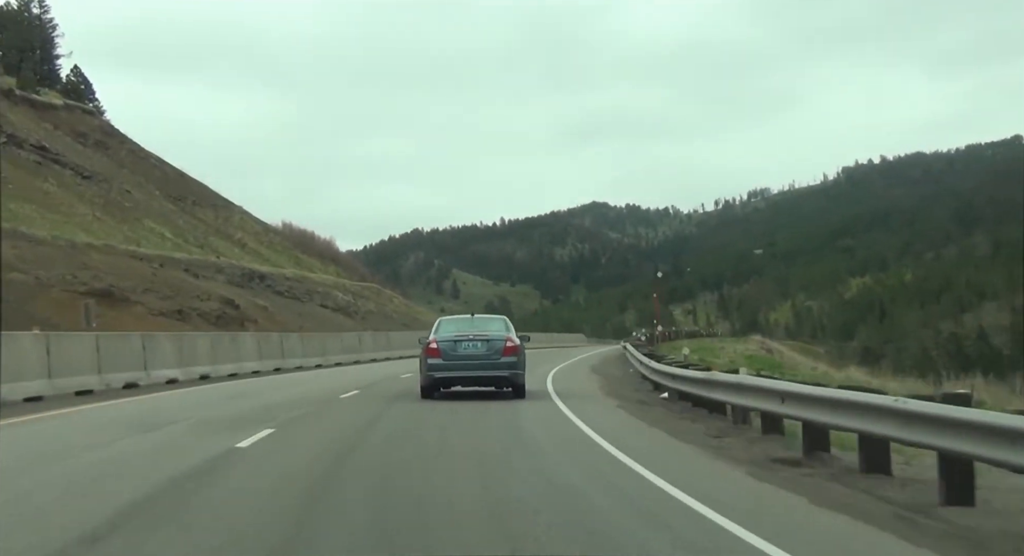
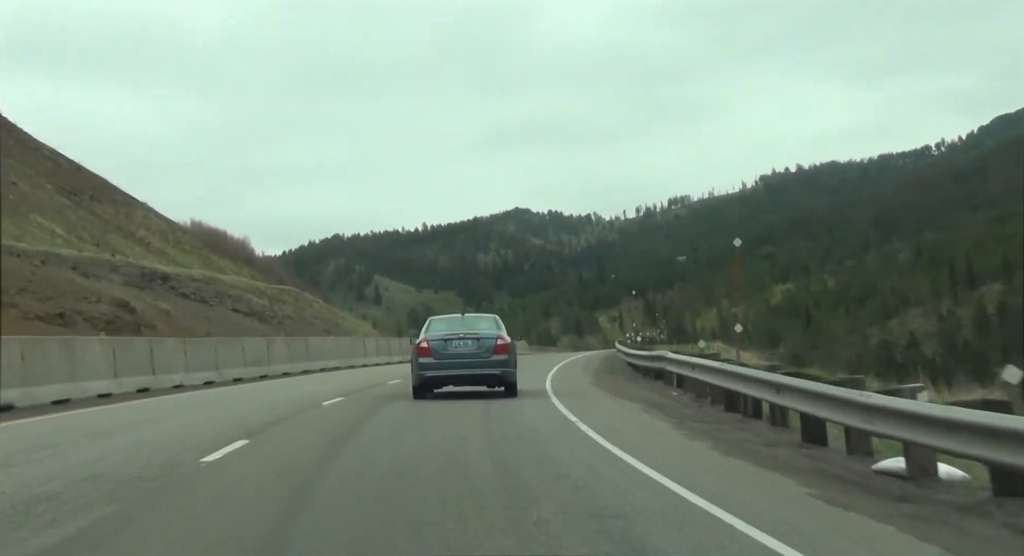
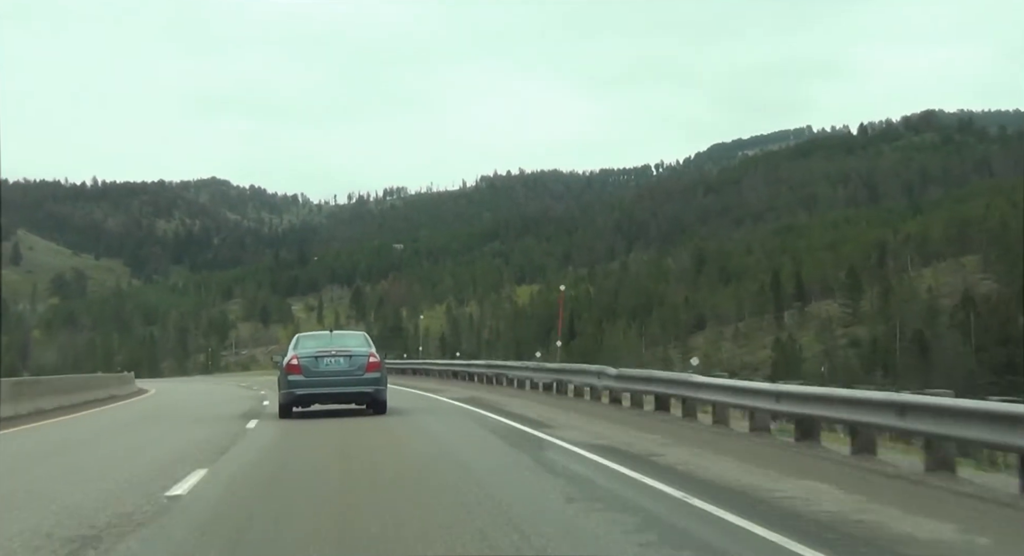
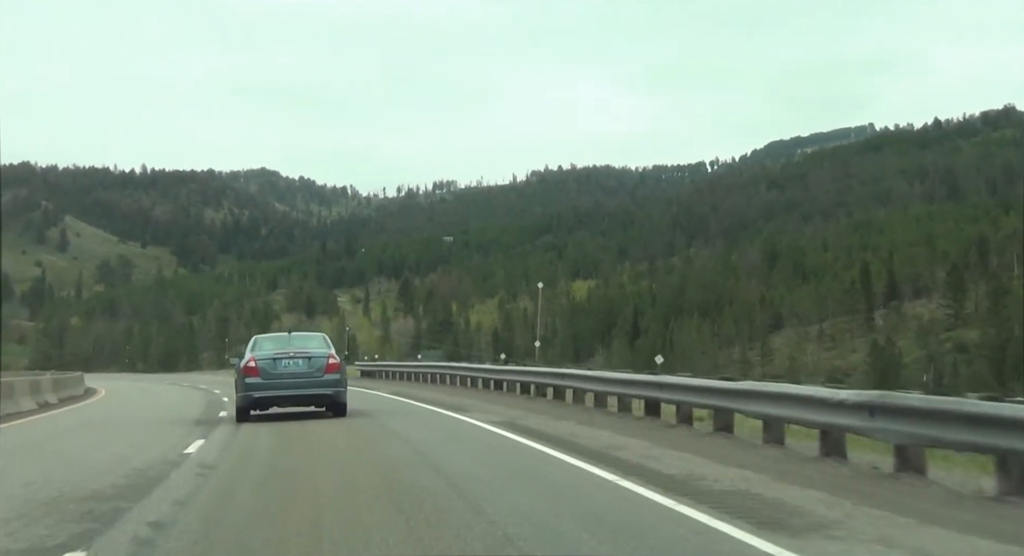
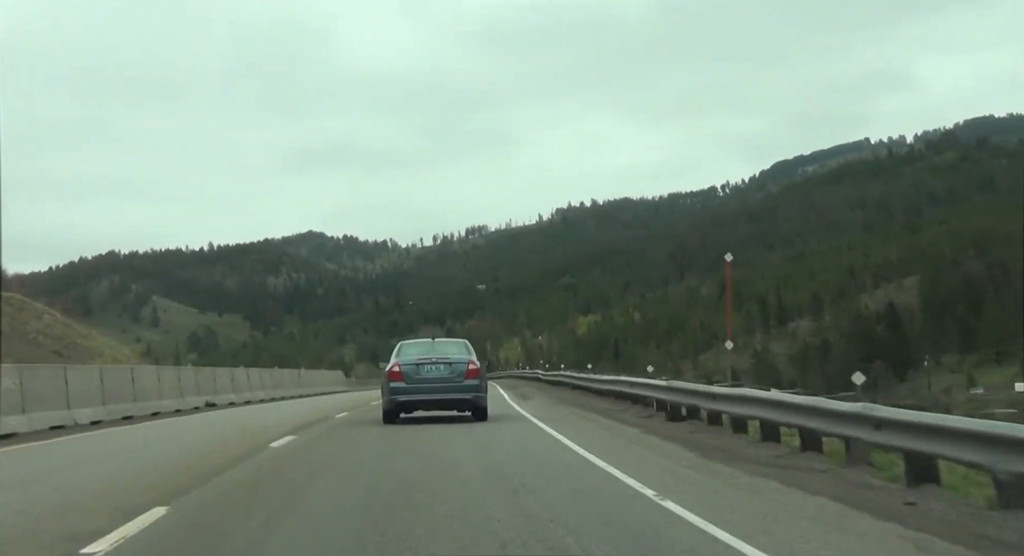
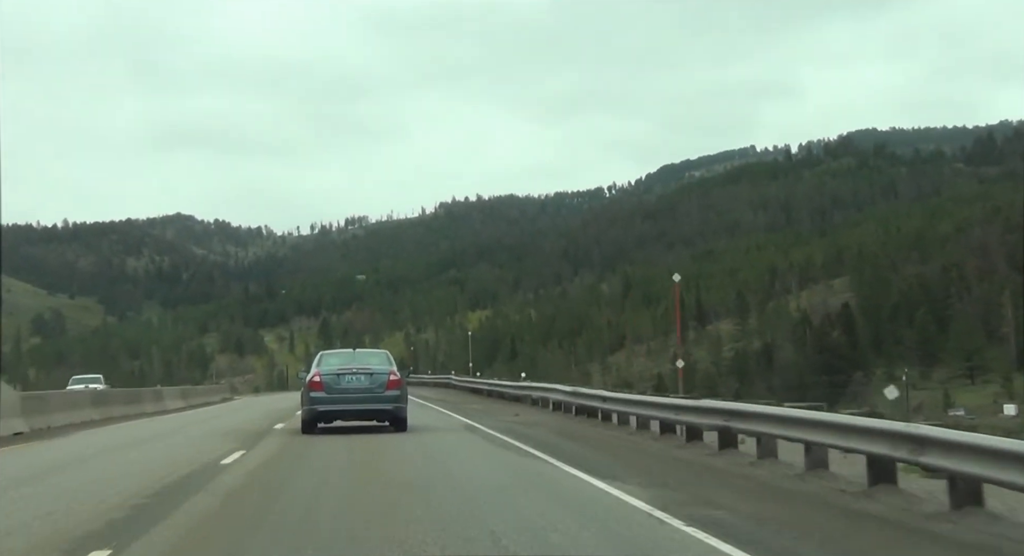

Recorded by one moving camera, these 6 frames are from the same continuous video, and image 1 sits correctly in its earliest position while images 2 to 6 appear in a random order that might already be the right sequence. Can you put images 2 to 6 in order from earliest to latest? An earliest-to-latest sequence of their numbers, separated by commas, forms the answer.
2, 5, 6, 3, 4
